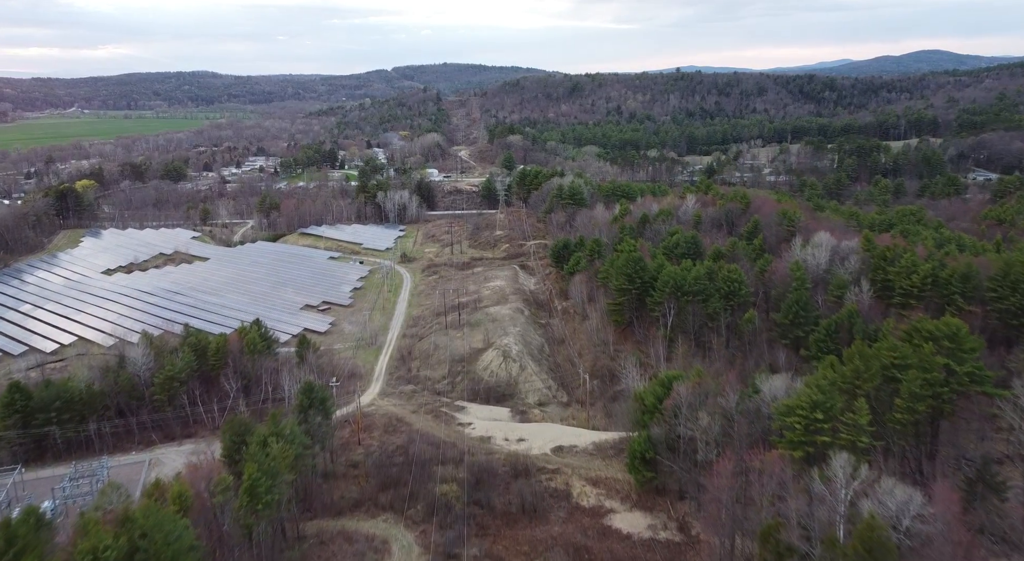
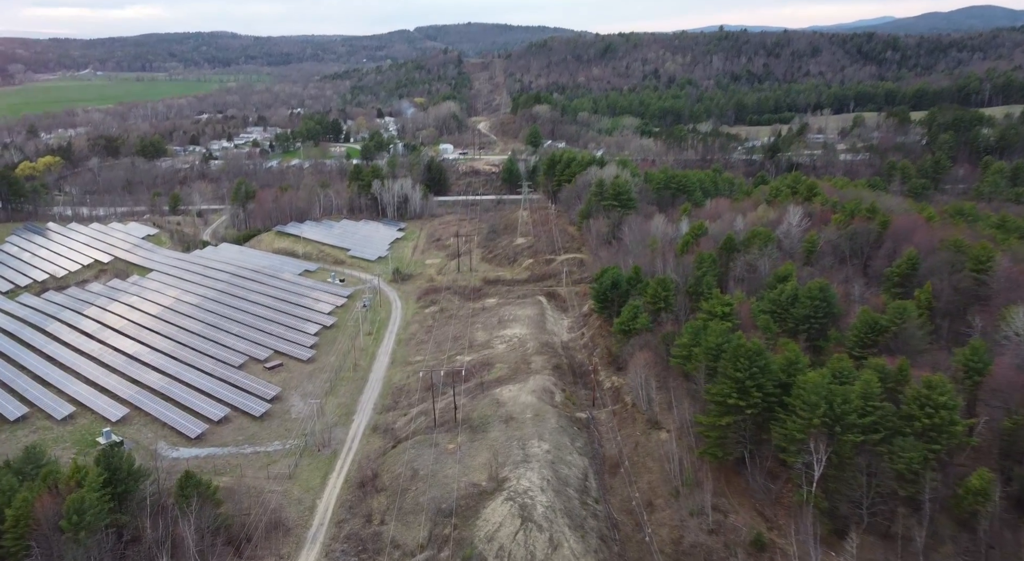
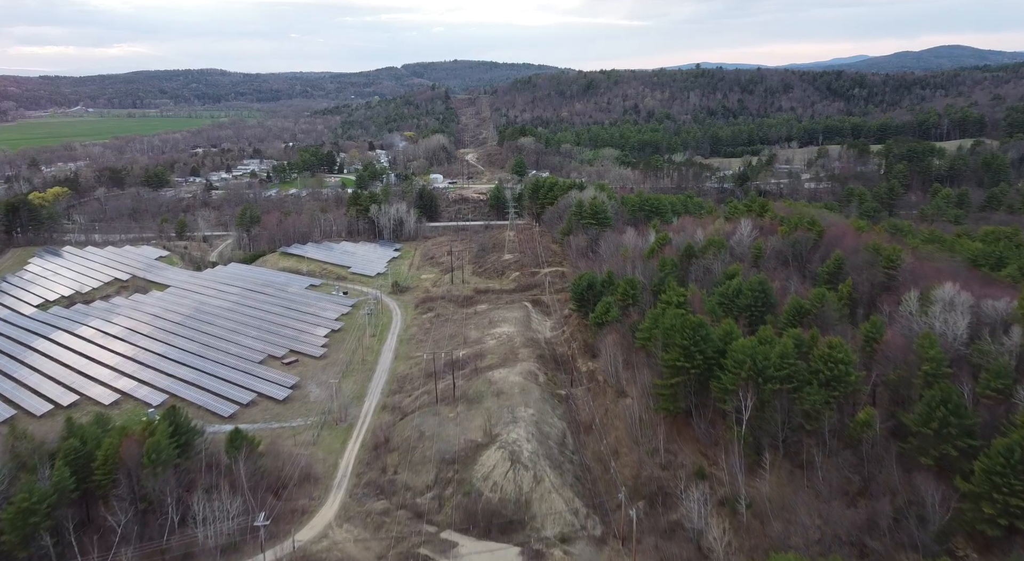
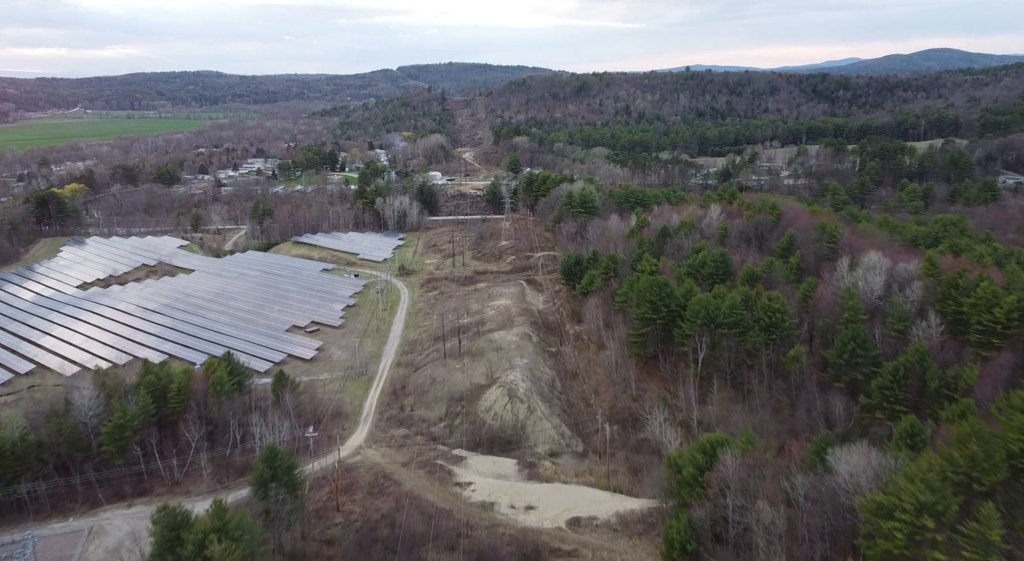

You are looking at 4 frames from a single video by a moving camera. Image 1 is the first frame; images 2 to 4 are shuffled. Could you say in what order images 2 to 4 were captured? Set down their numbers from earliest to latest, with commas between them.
4, 3, 2
